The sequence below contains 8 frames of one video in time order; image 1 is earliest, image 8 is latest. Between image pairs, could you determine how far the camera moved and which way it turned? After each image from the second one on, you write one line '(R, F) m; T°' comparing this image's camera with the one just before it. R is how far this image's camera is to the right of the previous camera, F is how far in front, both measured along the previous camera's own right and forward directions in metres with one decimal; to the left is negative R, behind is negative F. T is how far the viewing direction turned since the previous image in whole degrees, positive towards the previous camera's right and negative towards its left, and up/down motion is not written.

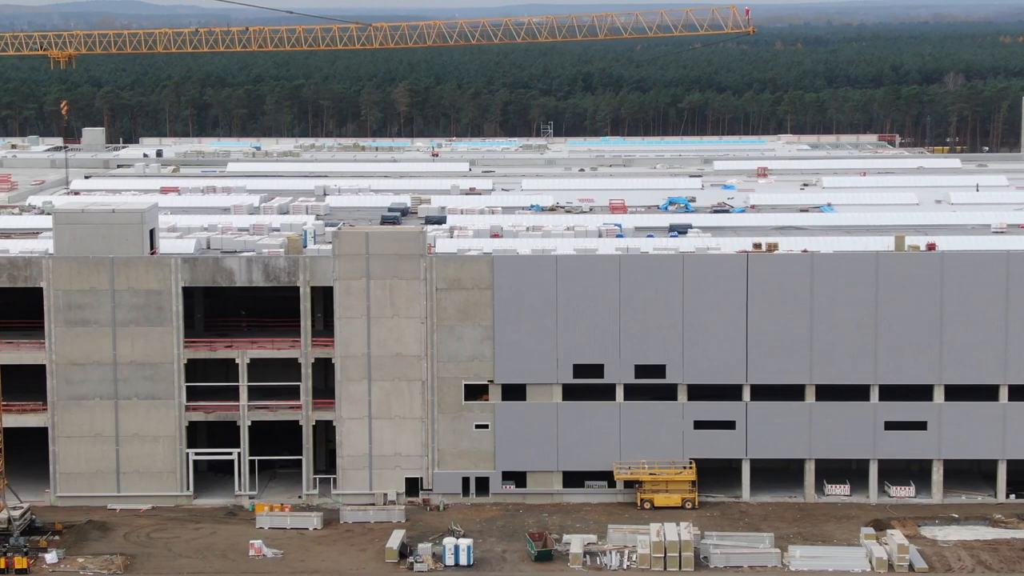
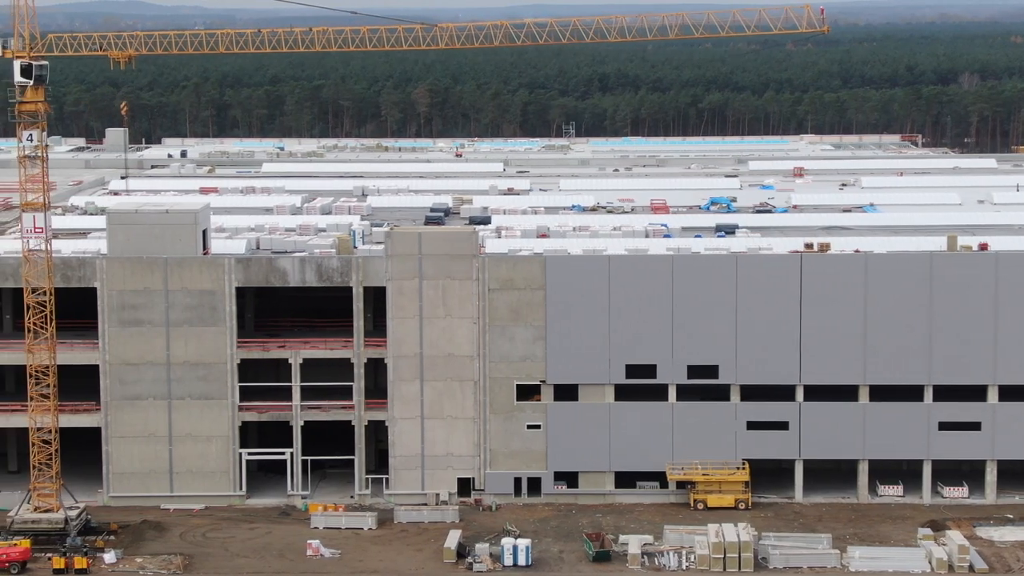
(-1.1, 0.0) m; 0°
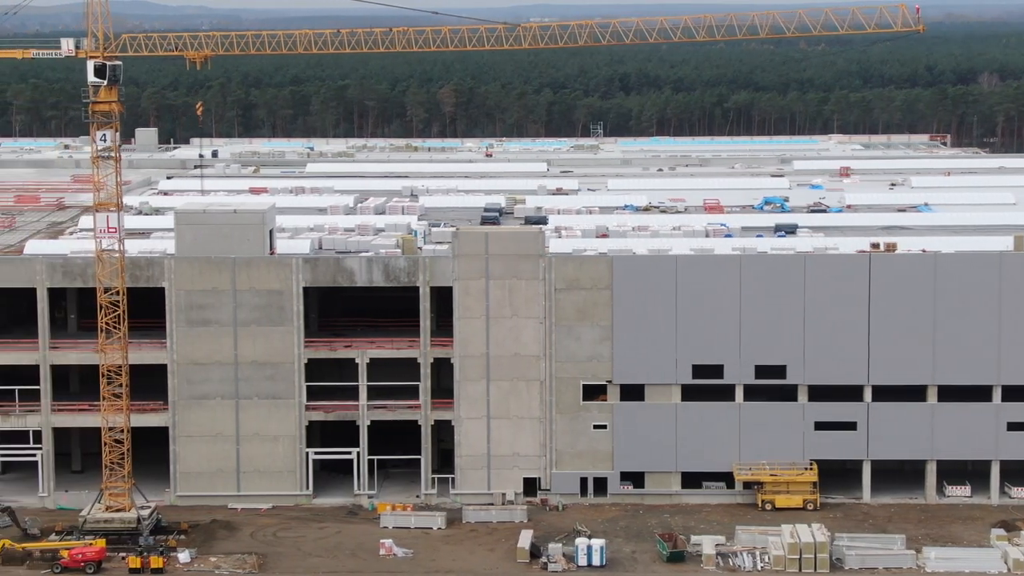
(-1.4, 0.0) m; -1°
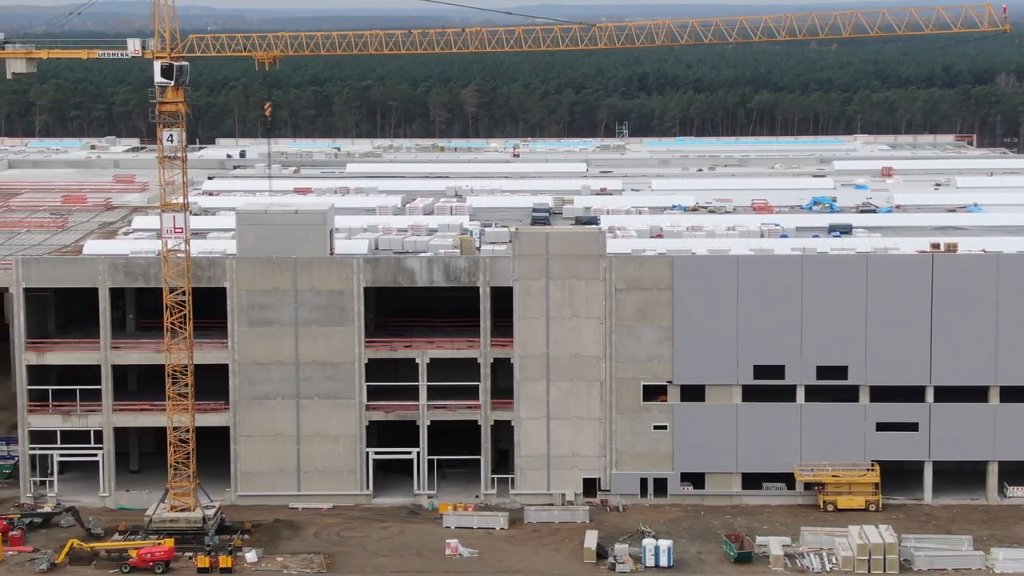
(-1.3, 0.0) m; -1°
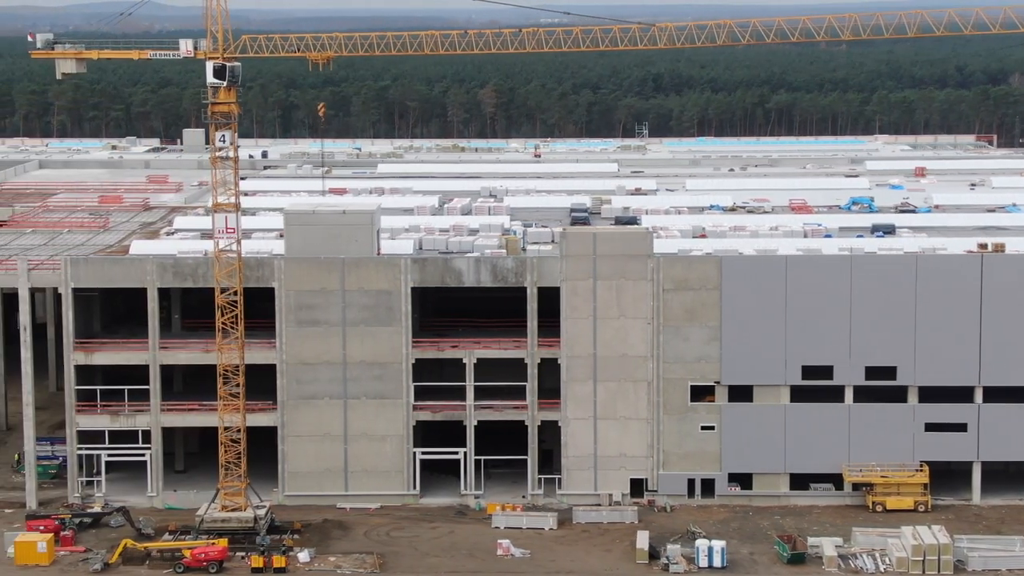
(-1.0, 0.0) m; 0°
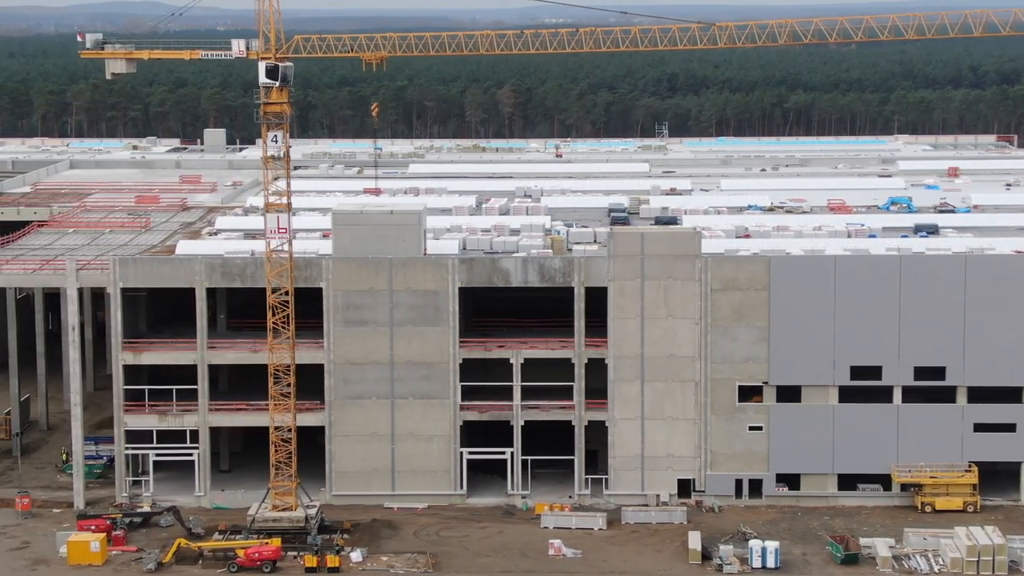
(-1.0, 0.0) m; 0°
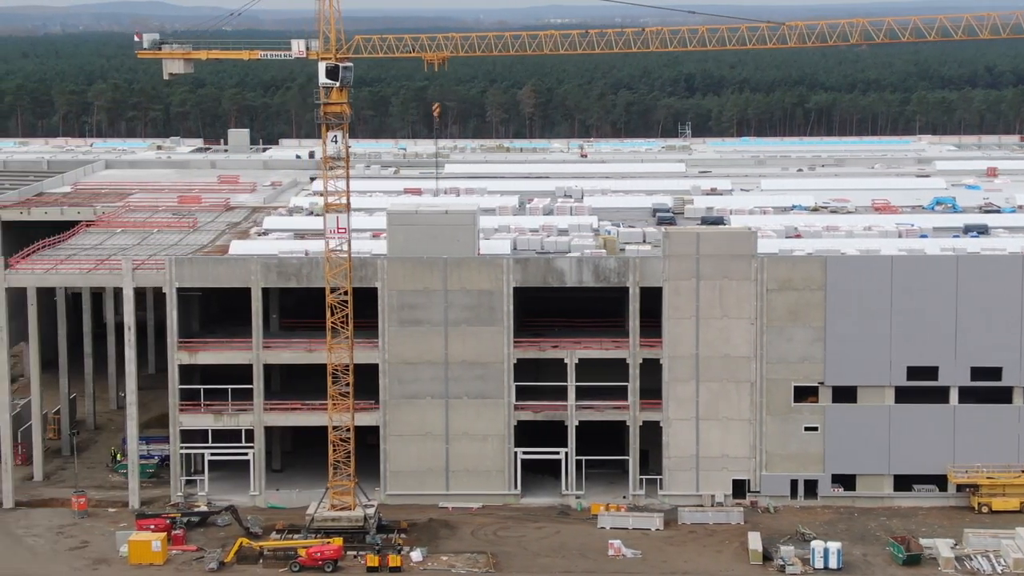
(-1.1, 0.0) m; 0°
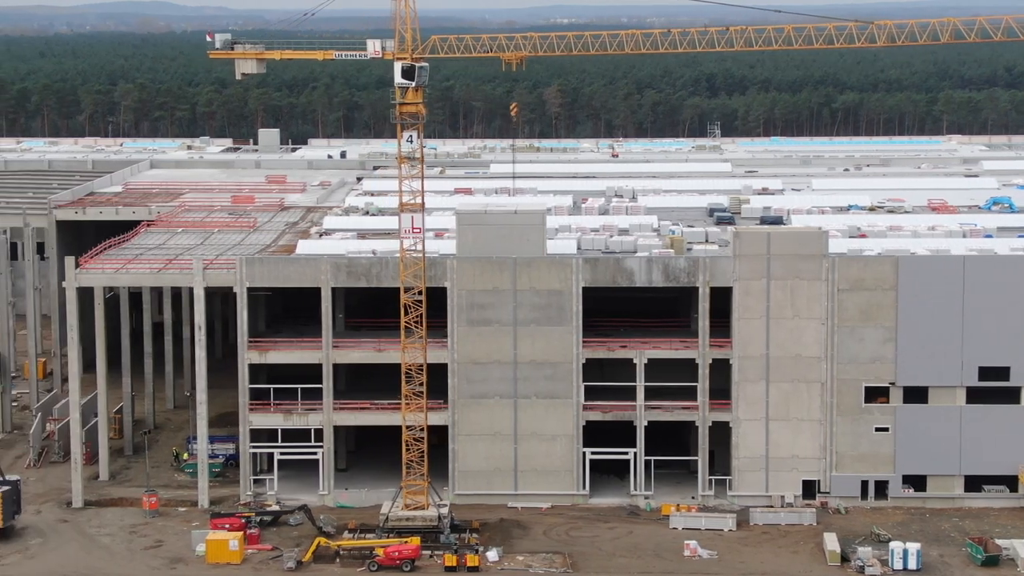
(-1.5, 0.0) m; -1°
